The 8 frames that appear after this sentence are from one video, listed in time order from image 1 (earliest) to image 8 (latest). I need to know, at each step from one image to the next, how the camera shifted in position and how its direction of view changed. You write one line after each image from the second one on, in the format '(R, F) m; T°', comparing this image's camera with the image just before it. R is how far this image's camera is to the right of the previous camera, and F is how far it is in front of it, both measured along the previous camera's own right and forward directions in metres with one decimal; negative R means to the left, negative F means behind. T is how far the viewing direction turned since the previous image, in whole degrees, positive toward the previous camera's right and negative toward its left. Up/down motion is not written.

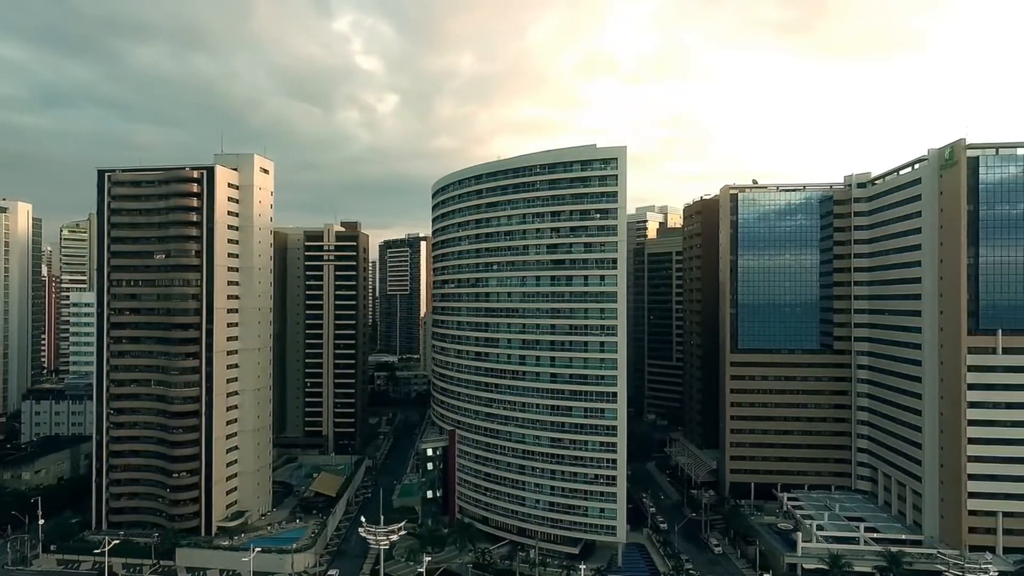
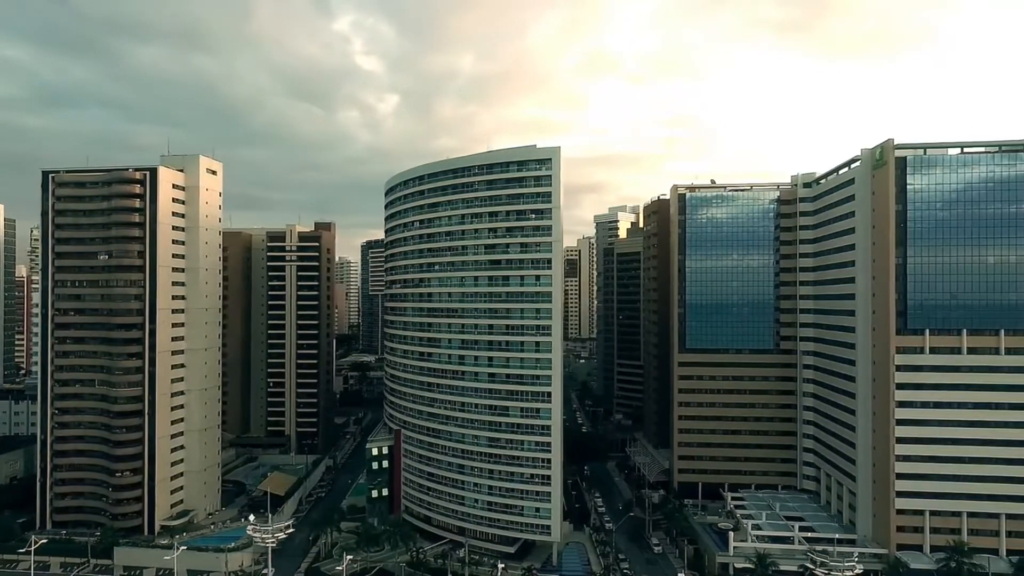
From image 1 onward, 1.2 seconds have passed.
(+7.3, -0.3) m; 0°
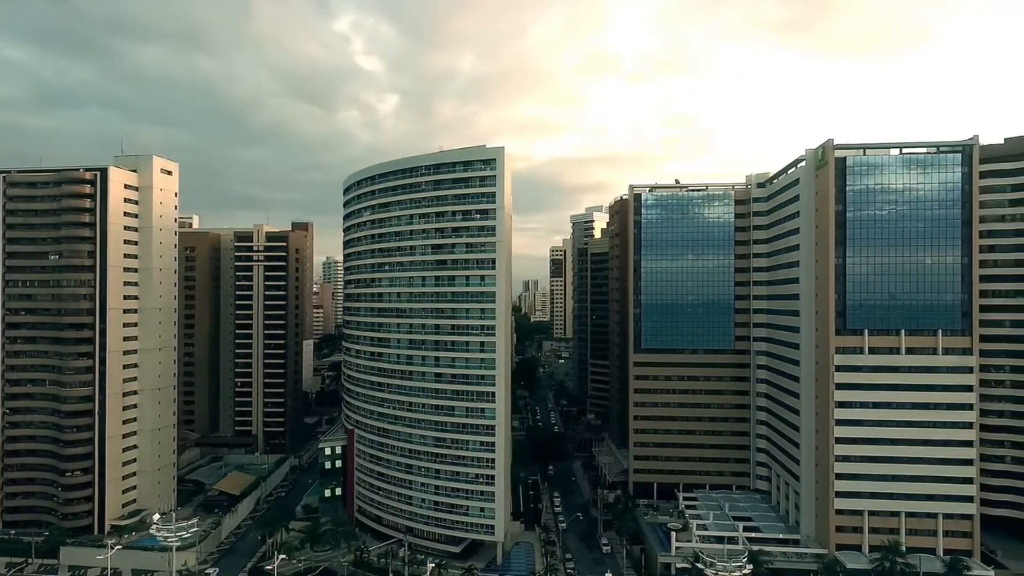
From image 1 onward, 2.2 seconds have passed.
(+6.2, -0.1) m; 0°
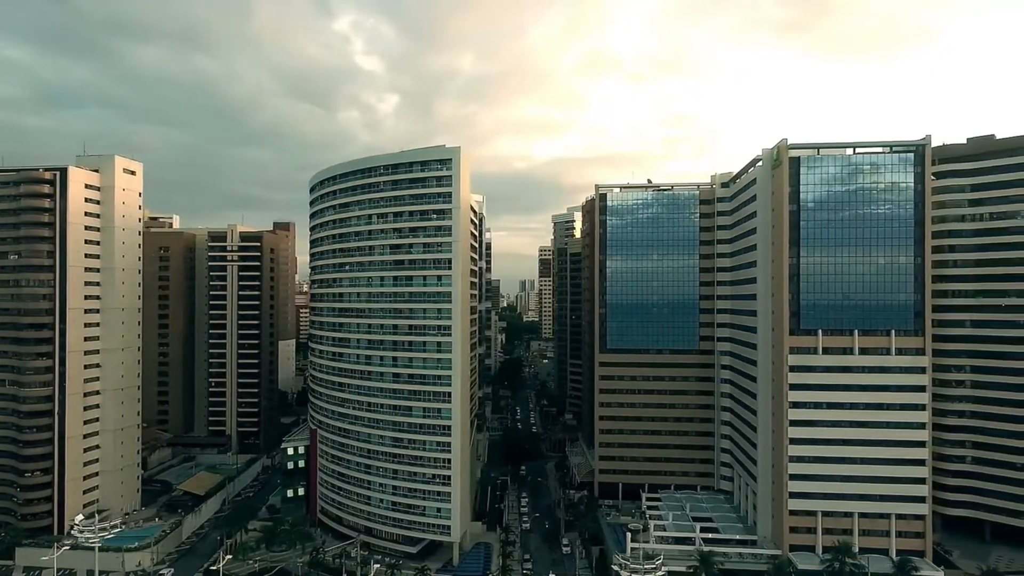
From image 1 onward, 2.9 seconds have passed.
(+4.9, +0.1) m; 0°
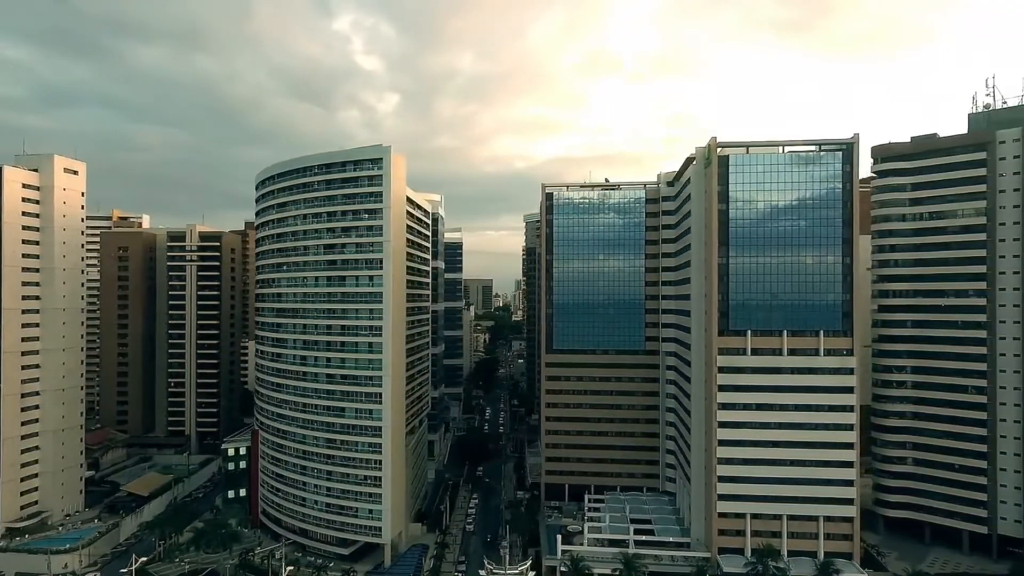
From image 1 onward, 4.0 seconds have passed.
(+7.5, +0.5) m; 0°
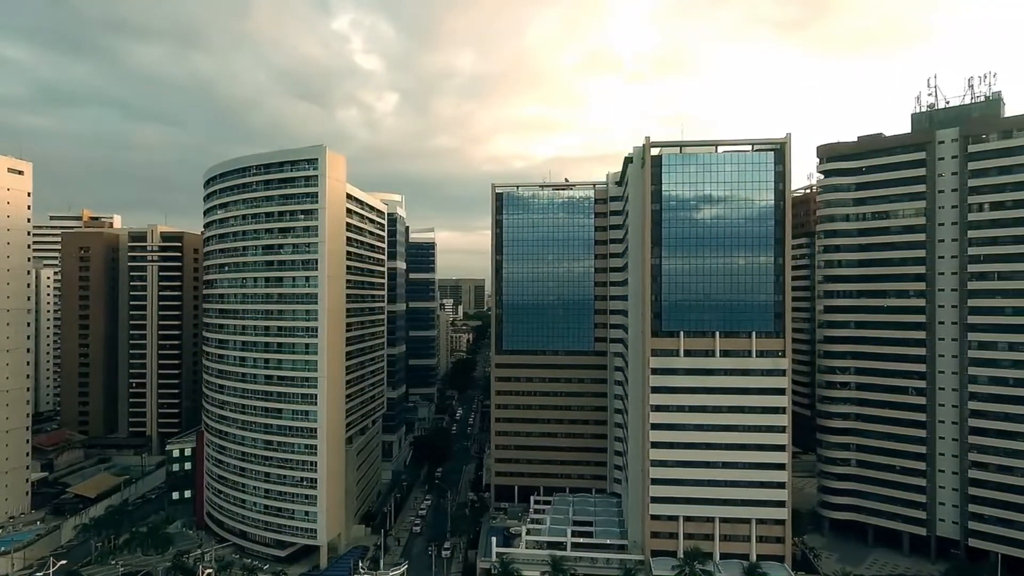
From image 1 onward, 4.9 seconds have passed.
(+6.9, +0.4) m; 0°
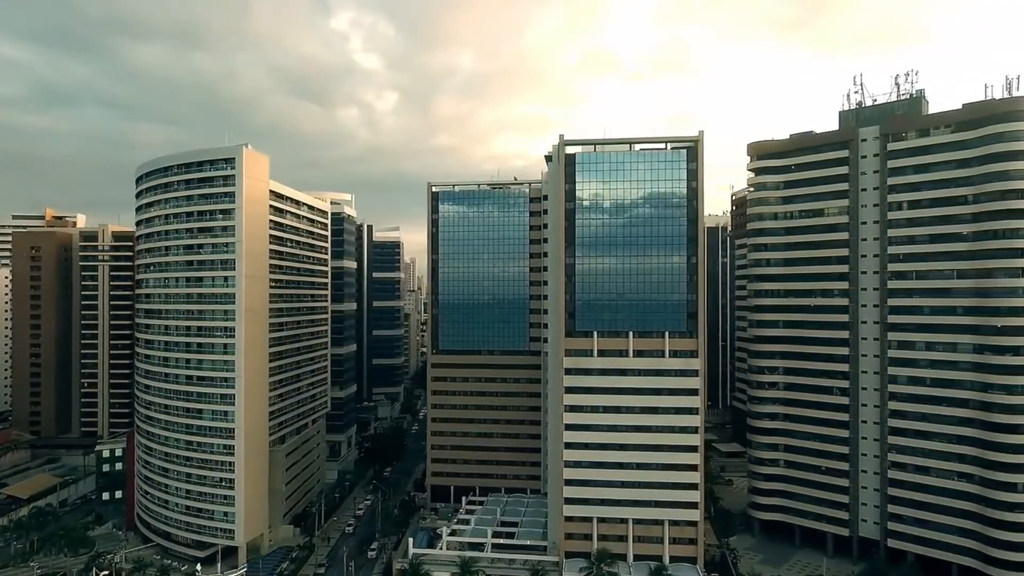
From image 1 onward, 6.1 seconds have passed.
(+8.8, +0.4) m; 0°
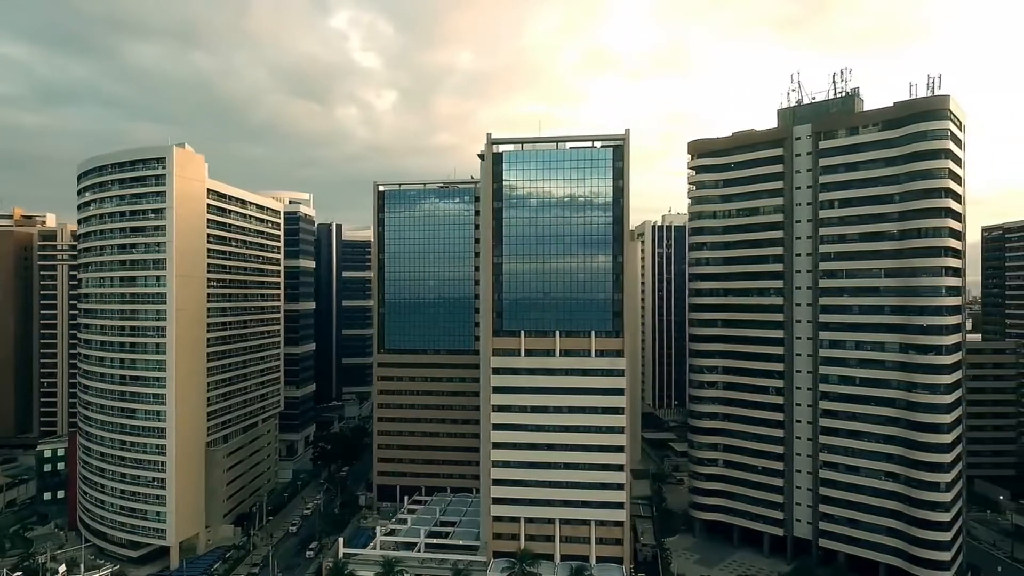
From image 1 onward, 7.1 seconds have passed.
(+7.2, +0.2) m; 0°
